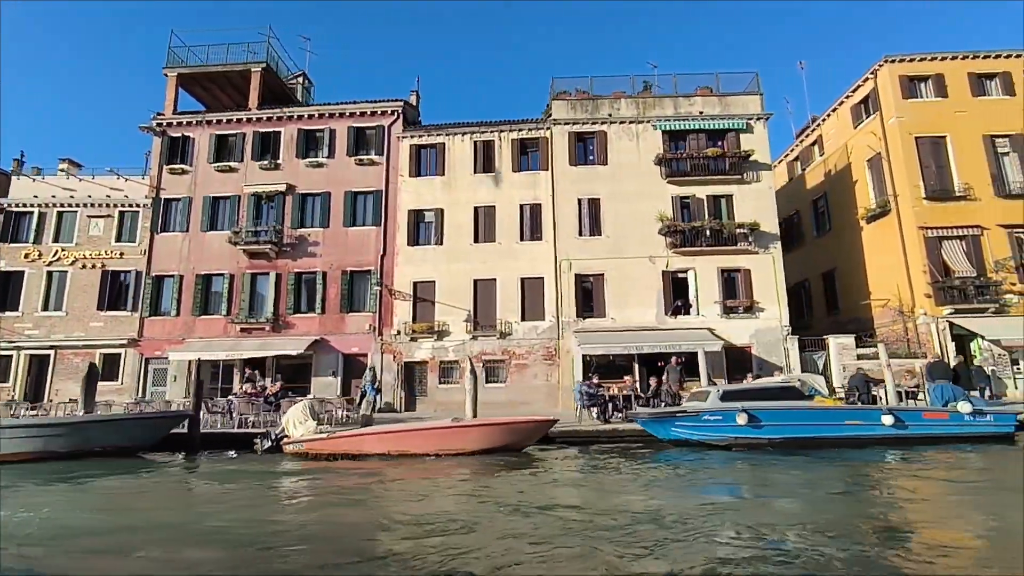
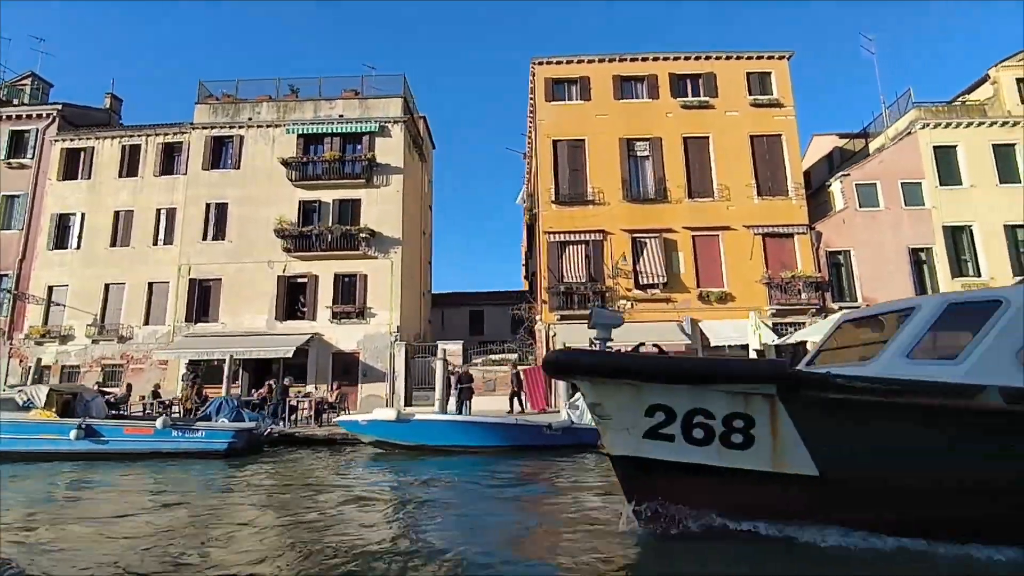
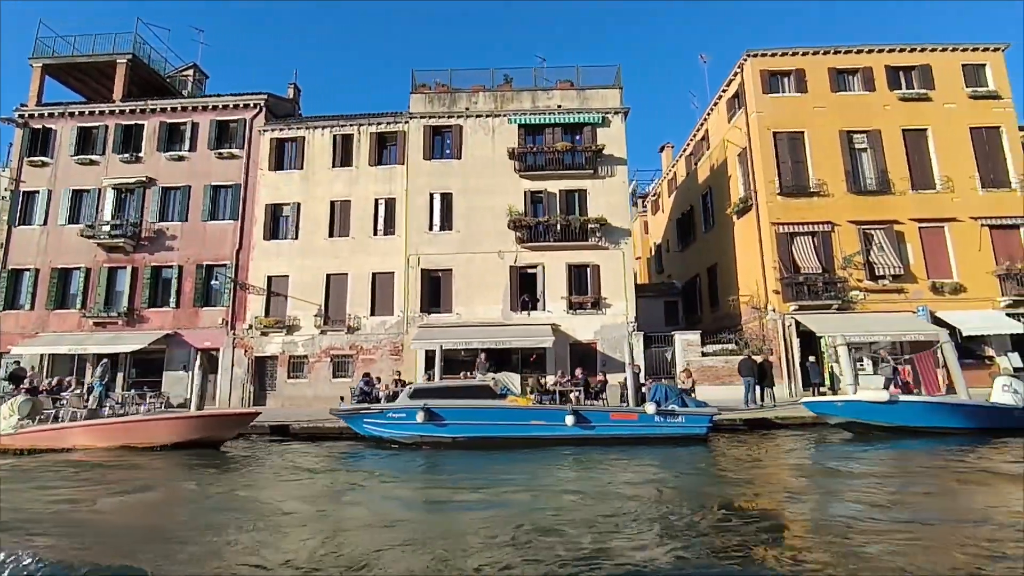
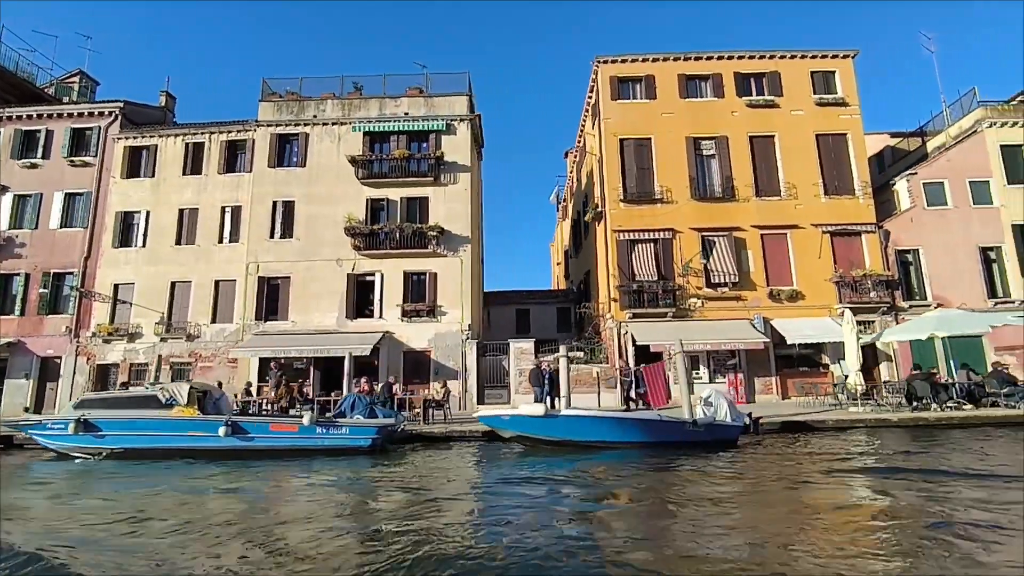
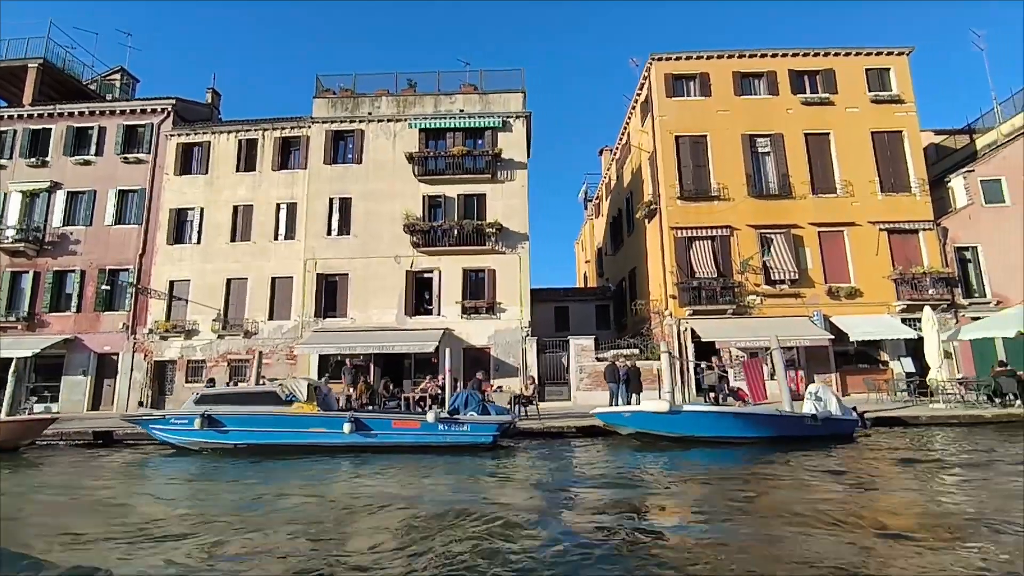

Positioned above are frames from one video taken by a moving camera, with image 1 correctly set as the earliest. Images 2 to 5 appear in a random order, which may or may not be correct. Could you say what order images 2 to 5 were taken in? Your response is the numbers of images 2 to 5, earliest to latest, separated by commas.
3, 5, 4, 2
